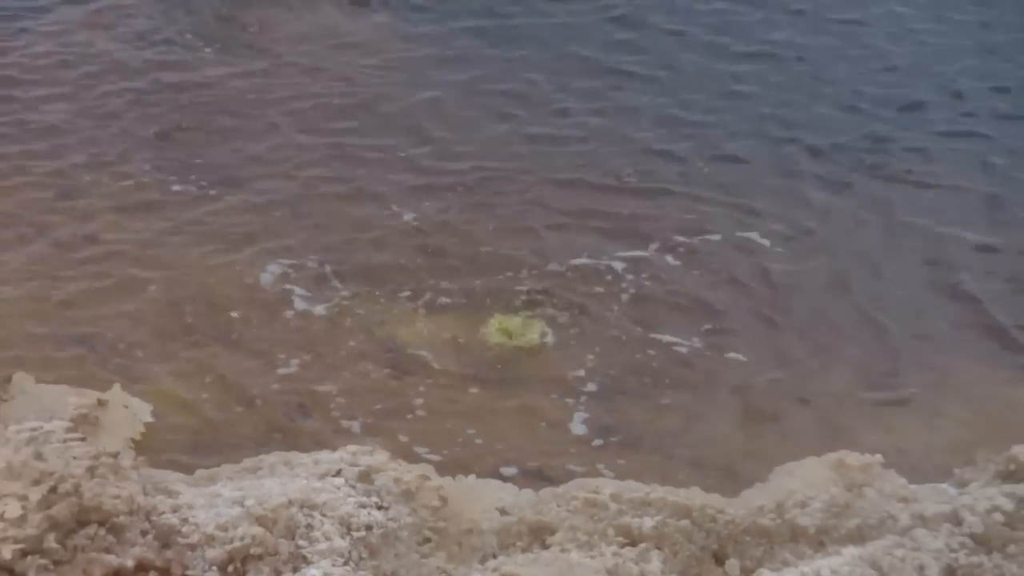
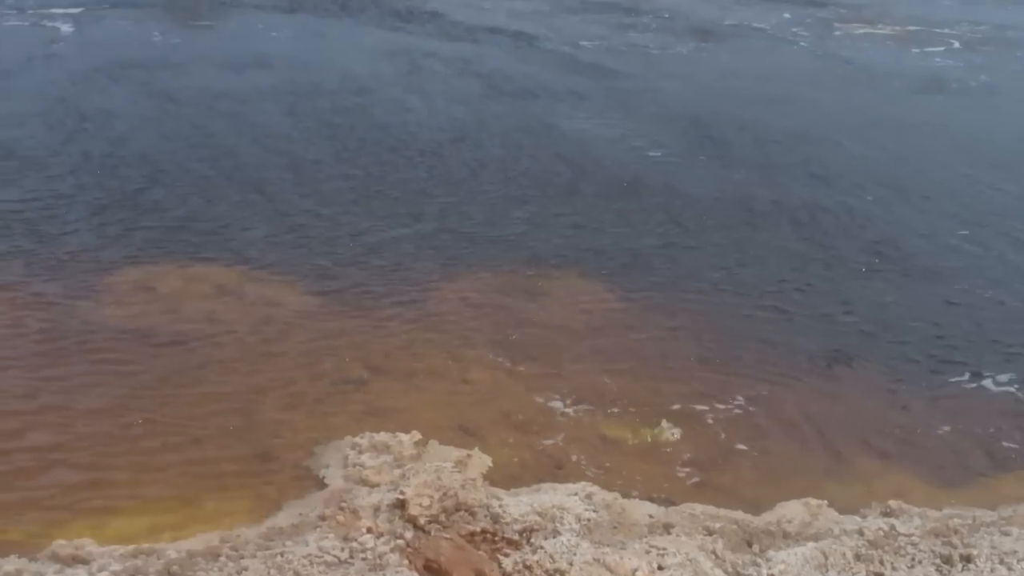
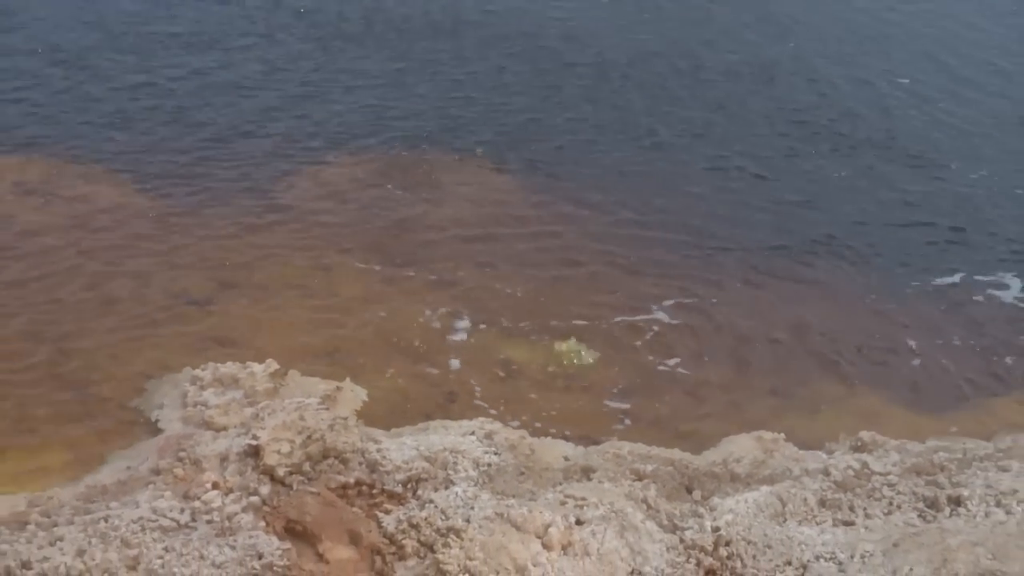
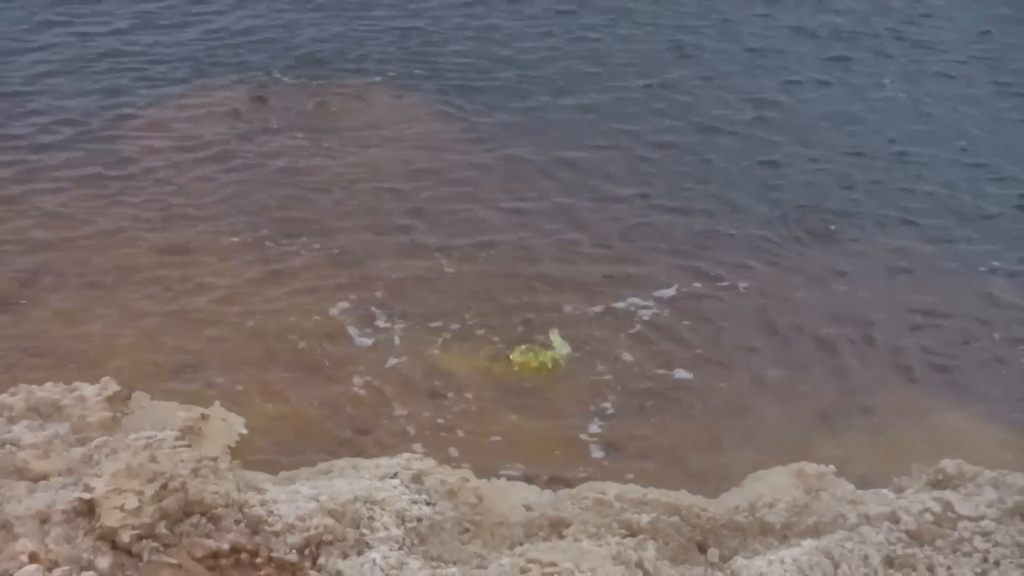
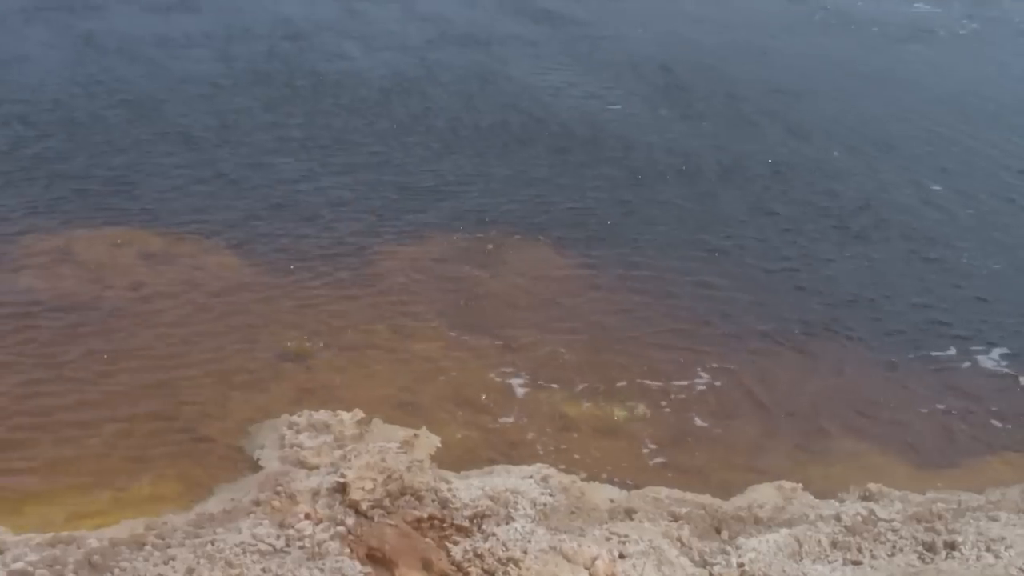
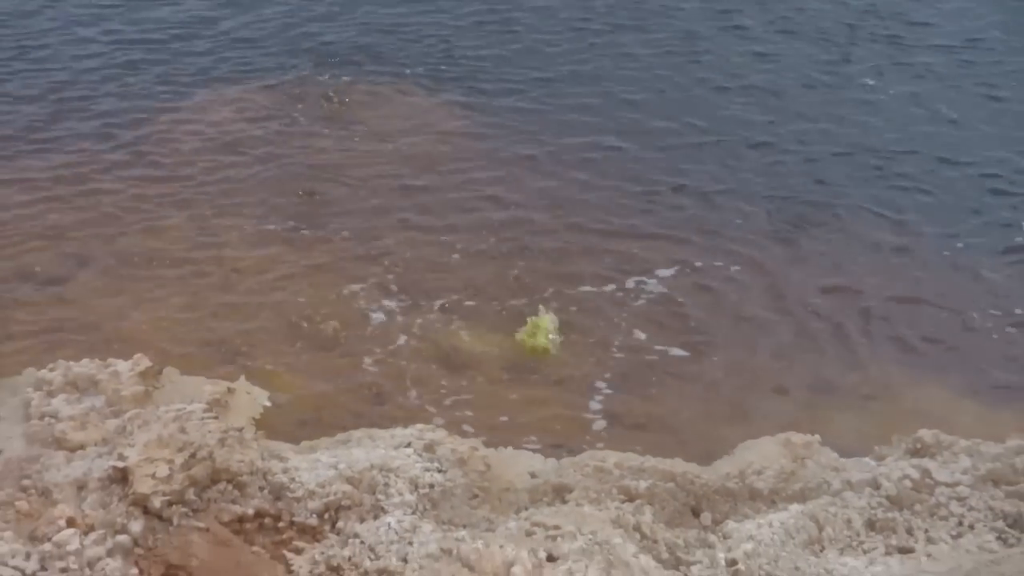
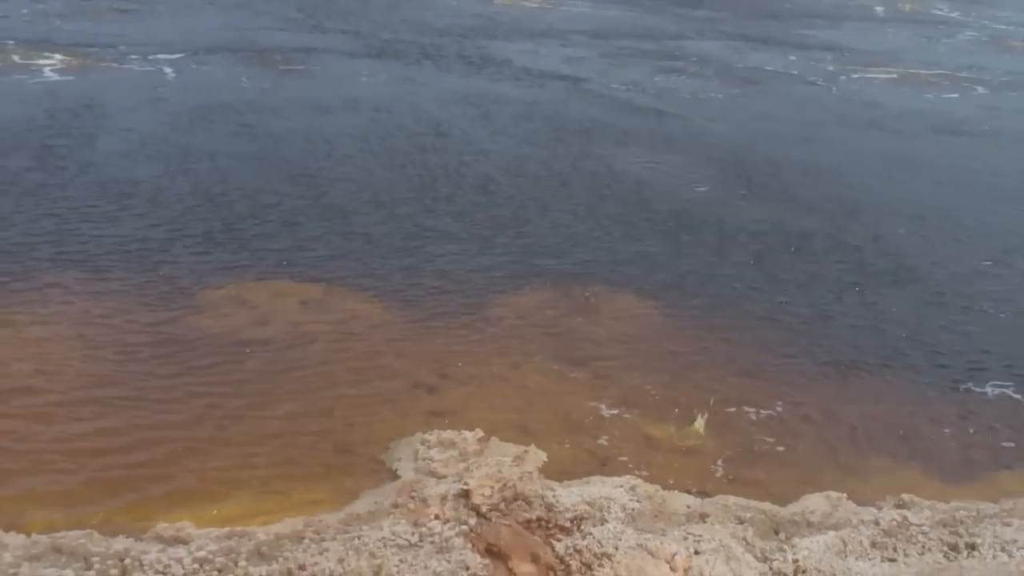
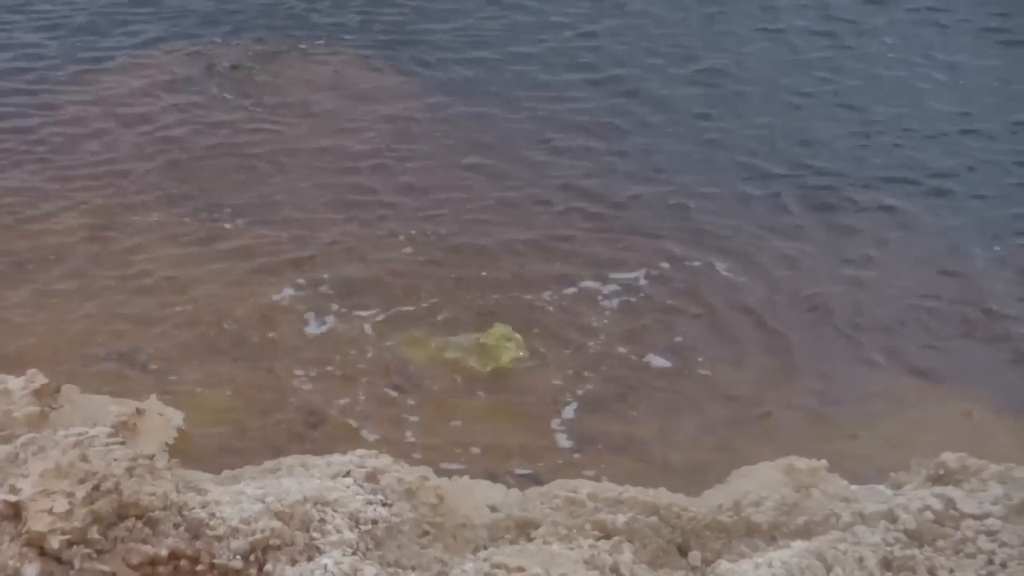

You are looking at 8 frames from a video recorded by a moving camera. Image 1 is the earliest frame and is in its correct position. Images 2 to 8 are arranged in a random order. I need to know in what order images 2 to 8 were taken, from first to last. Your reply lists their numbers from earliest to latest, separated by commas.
8, 4, 6, 3, 5, 2, 7
